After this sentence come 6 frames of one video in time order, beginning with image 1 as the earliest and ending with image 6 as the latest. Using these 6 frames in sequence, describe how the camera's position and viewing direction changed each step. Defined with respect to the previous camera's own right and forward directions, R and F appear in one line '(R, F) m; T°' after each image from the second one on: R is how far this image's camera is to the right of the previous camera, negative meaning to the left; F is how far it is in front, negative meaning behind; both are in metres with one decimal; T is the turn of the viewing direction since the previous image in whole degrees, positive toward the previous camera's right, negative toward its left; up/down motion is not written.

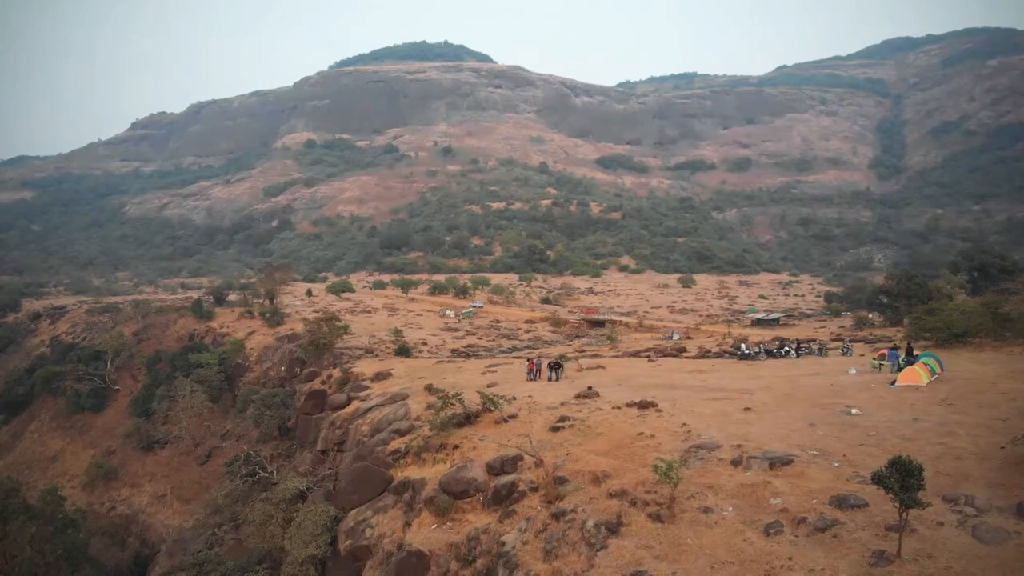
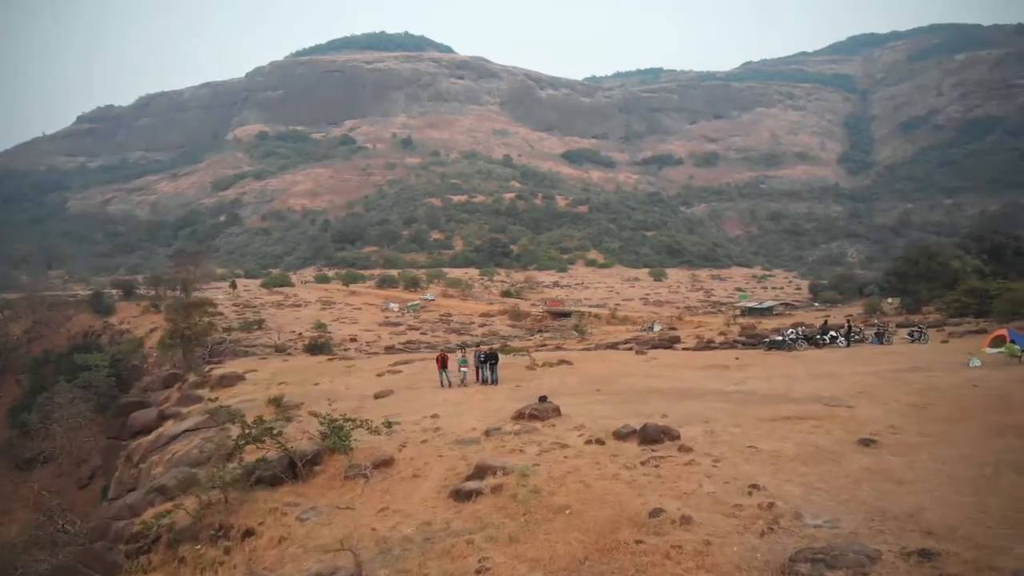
(+0.6, +4.0) m; +3°
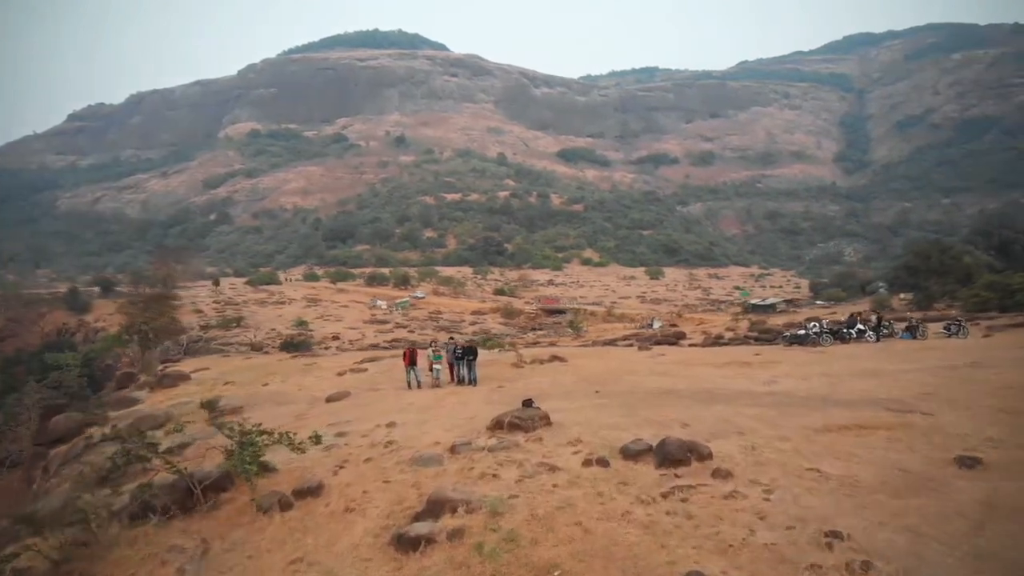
(+0.1, +1.0) m; 0°
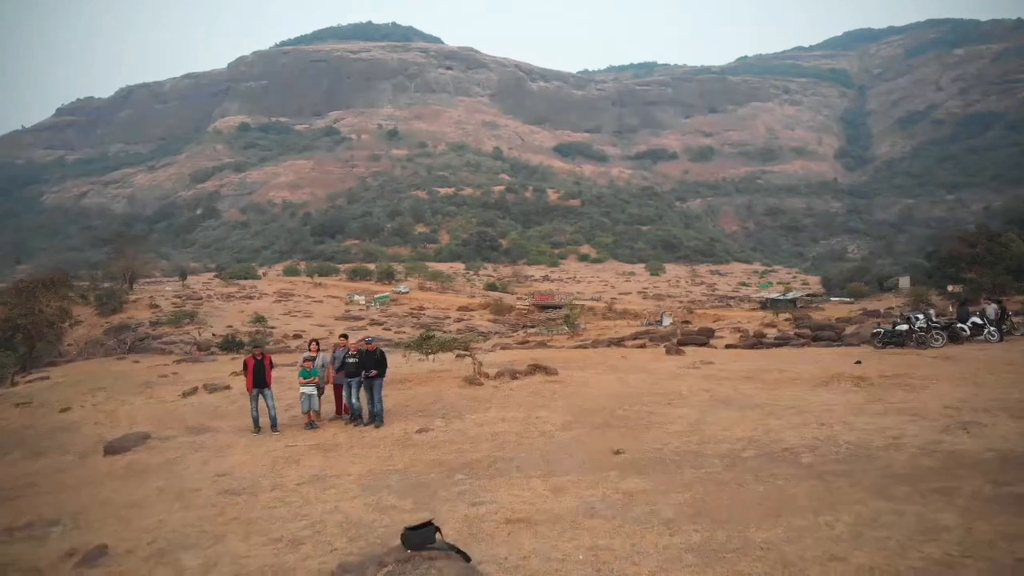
(+0.2, +2.3) m; 0°
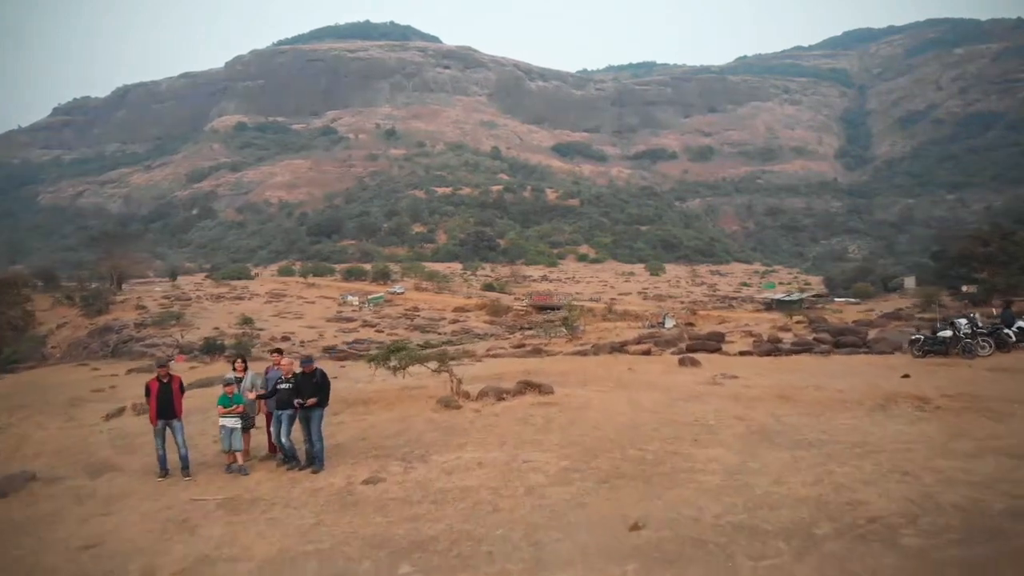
(+0.1, +0.6) m; 0°
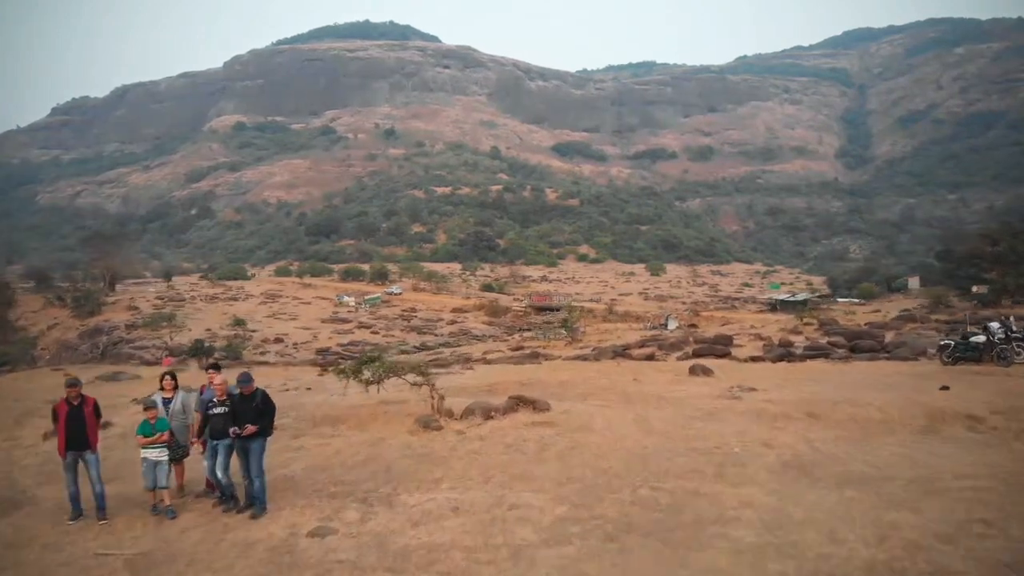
(0.0, +0.4) m; 0°
